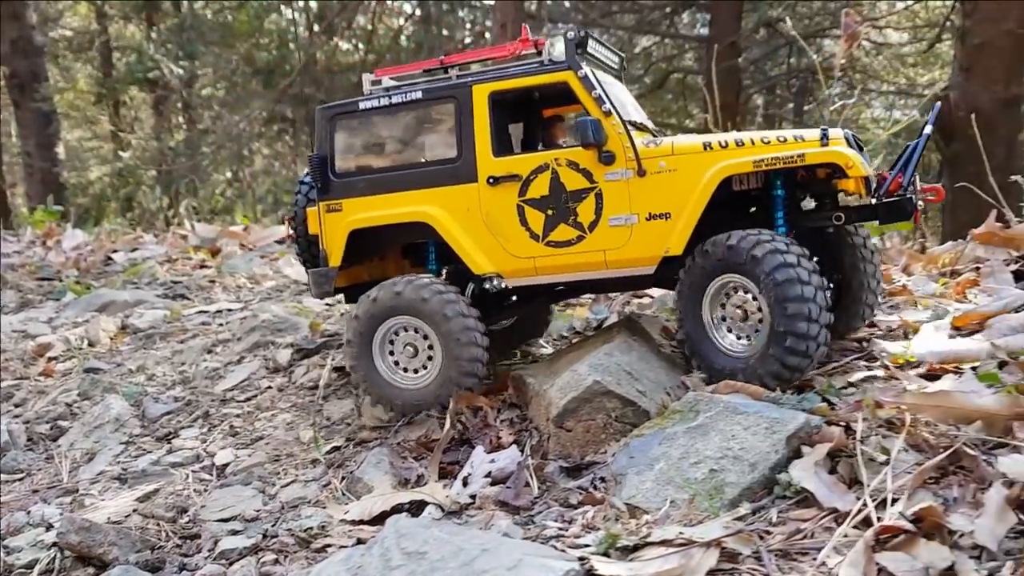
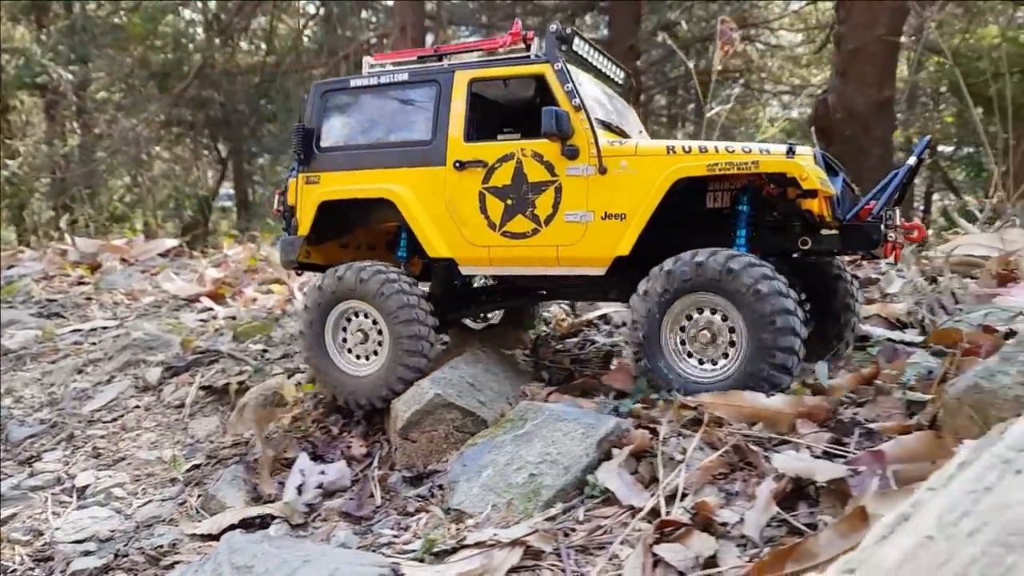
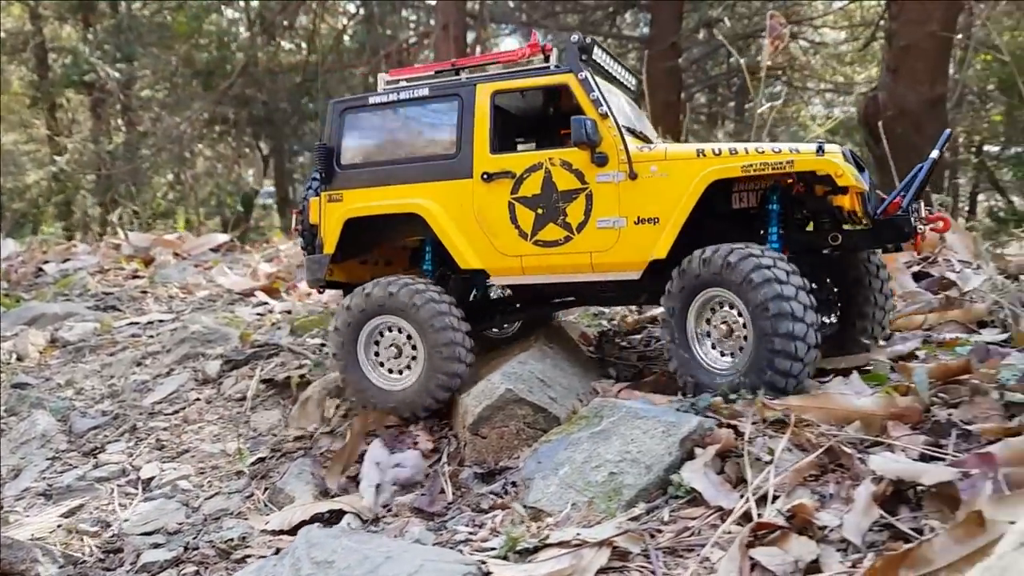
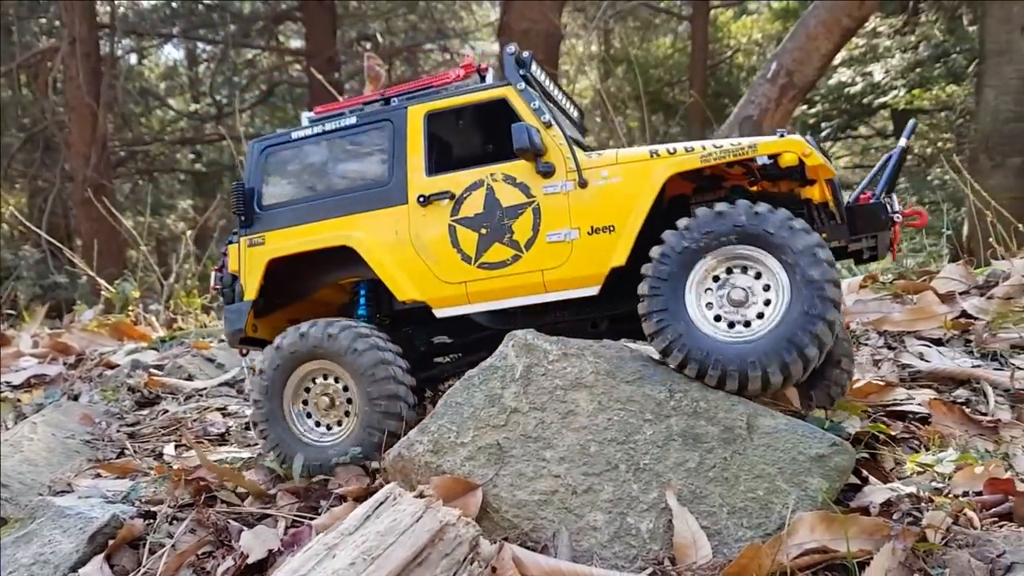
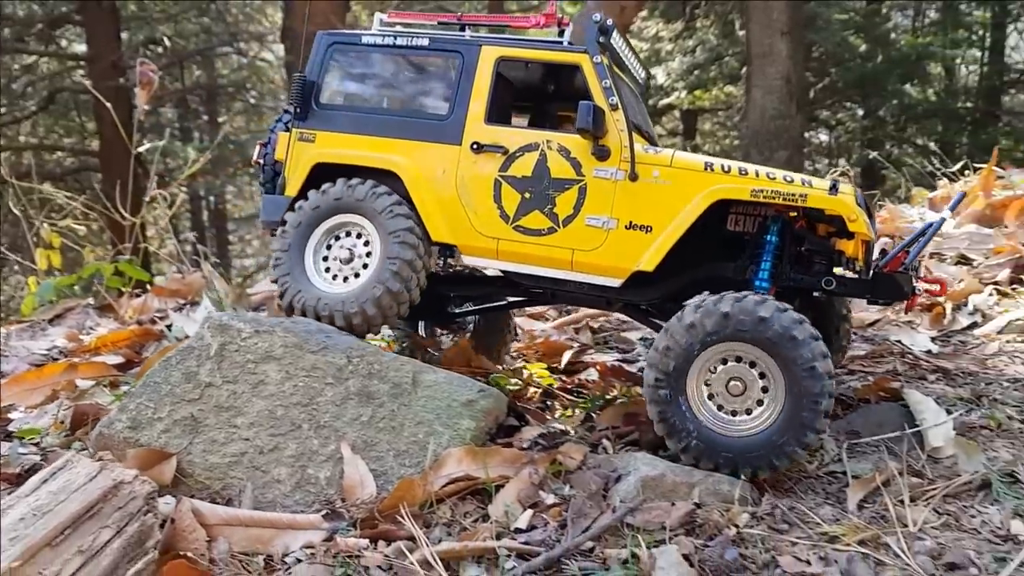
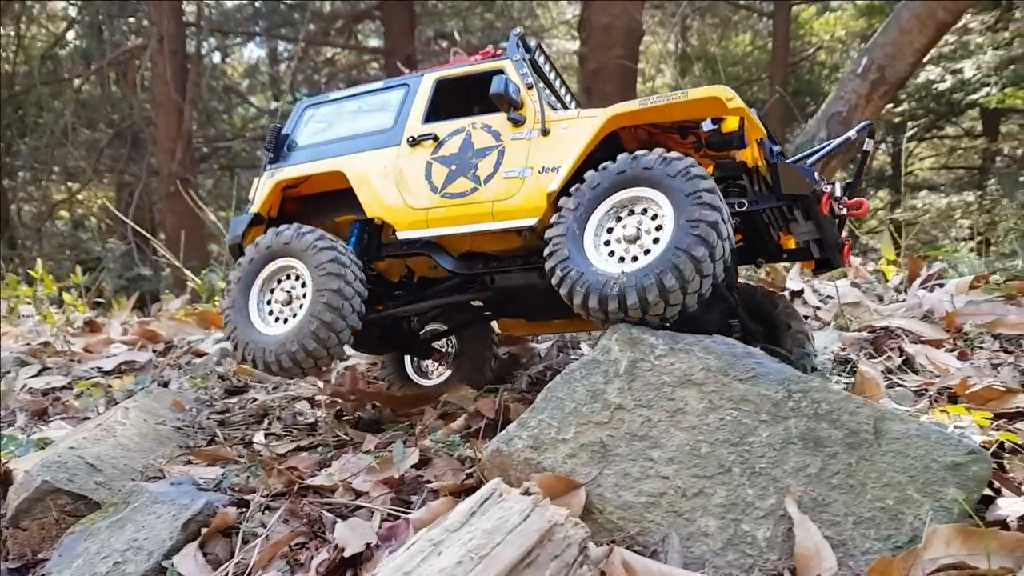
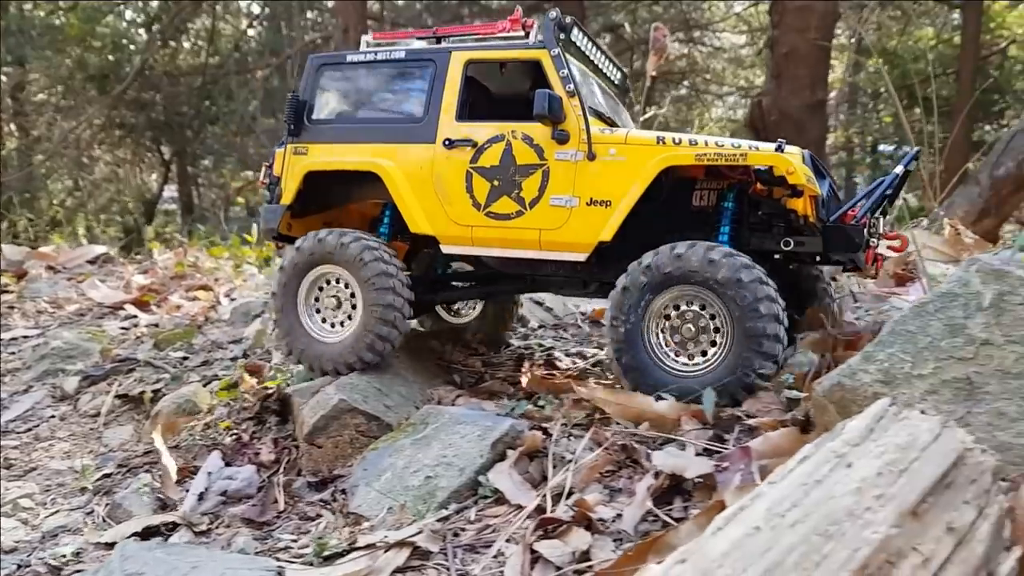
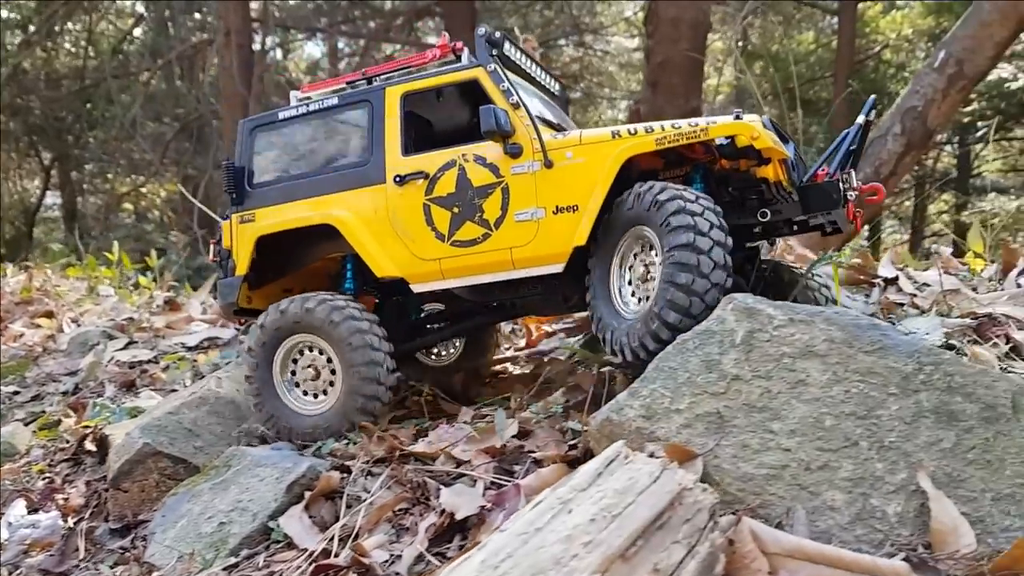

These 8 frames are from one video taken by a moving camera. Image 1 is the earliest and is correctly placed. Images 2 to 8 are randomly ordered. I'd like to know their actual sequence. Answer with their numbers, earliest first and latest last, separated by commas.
3, 2, 7, 8, 6, 4, 5
